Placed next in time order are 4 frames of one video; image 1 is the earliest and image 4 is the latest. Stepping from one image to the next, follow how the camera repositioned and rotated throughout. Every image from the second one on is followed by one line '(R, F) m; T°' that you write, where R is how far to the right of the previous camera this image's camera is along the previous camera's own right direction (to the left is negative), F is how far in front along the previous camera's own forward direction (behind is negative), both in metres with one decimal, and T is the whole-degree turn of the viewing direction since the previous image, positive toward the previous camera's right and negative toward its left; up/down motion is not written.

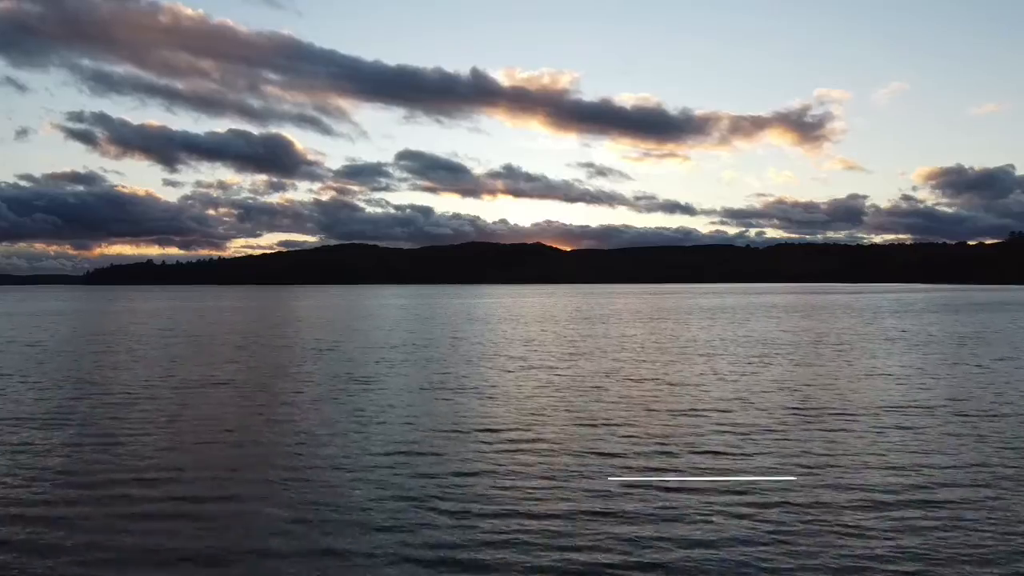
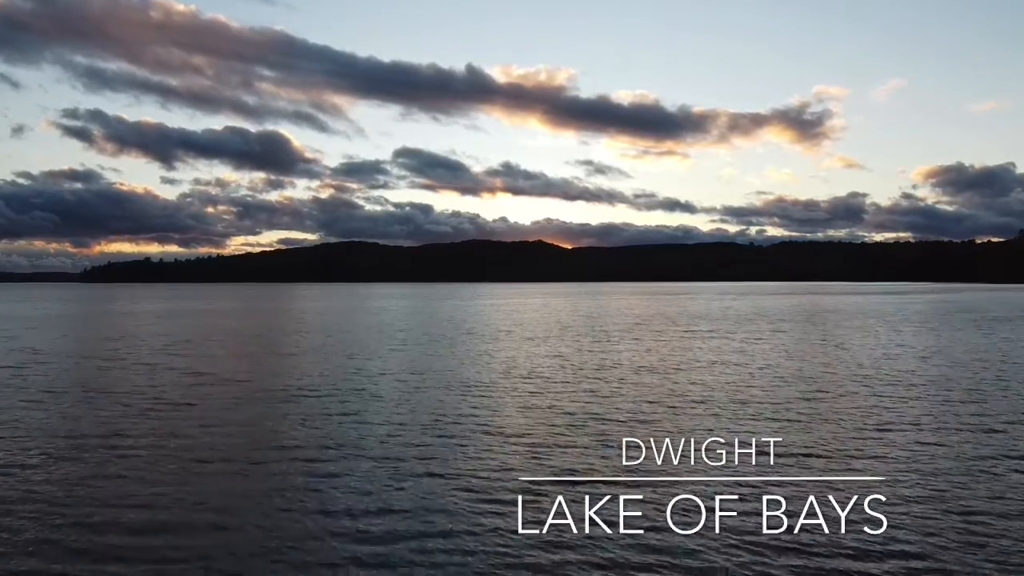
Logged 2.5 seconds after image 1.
(-0.3, +10.6) m; 0°
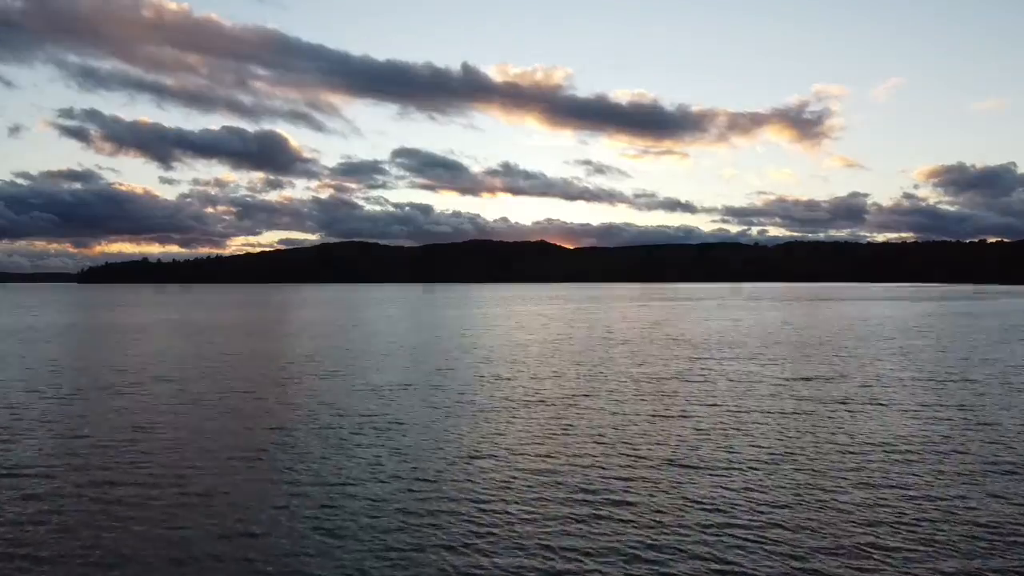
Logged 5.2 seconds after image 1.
(-1.9, +8.9) m; 0°
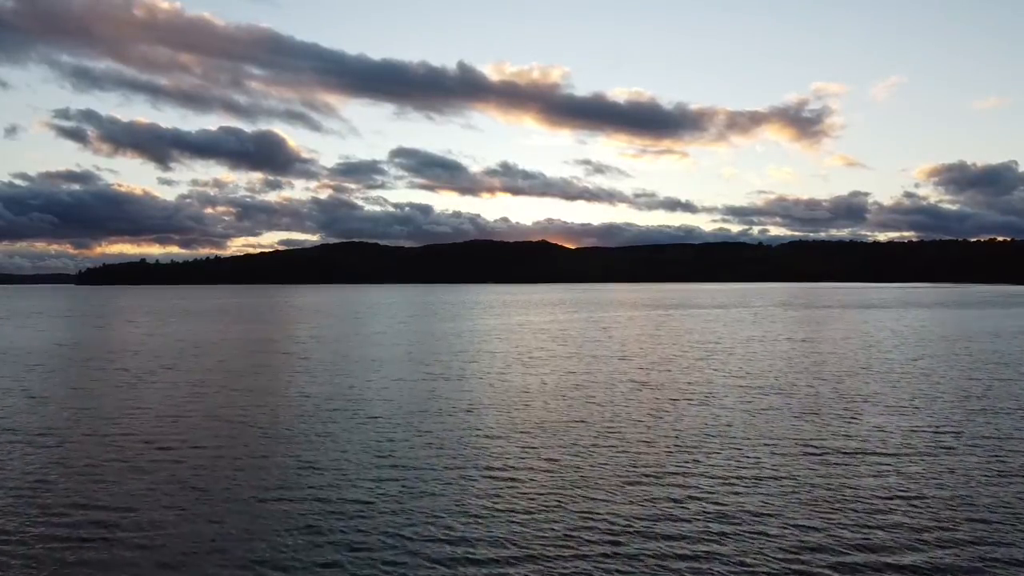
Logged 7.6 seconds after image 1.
(+0.5, +24.6) m; 0°
